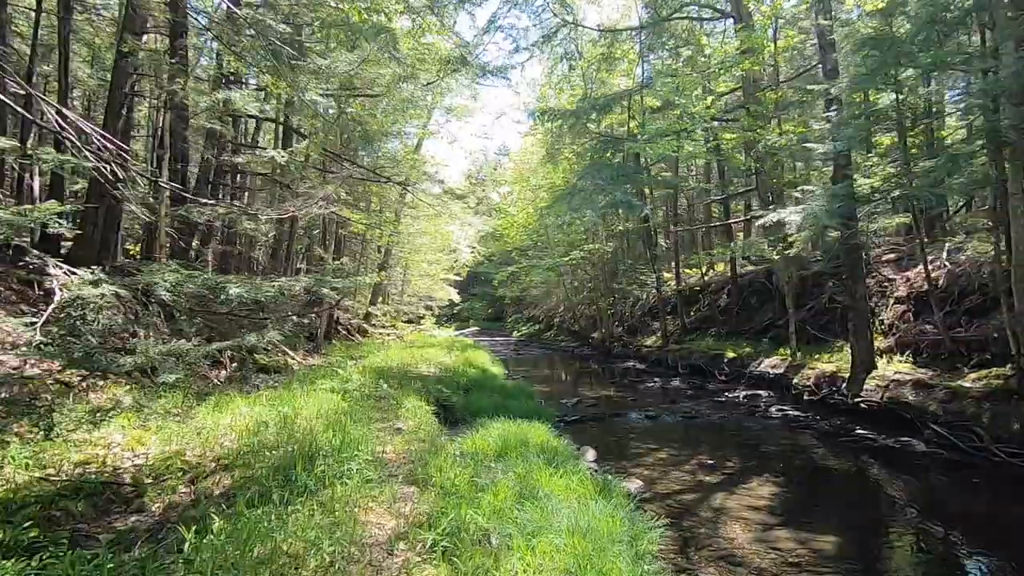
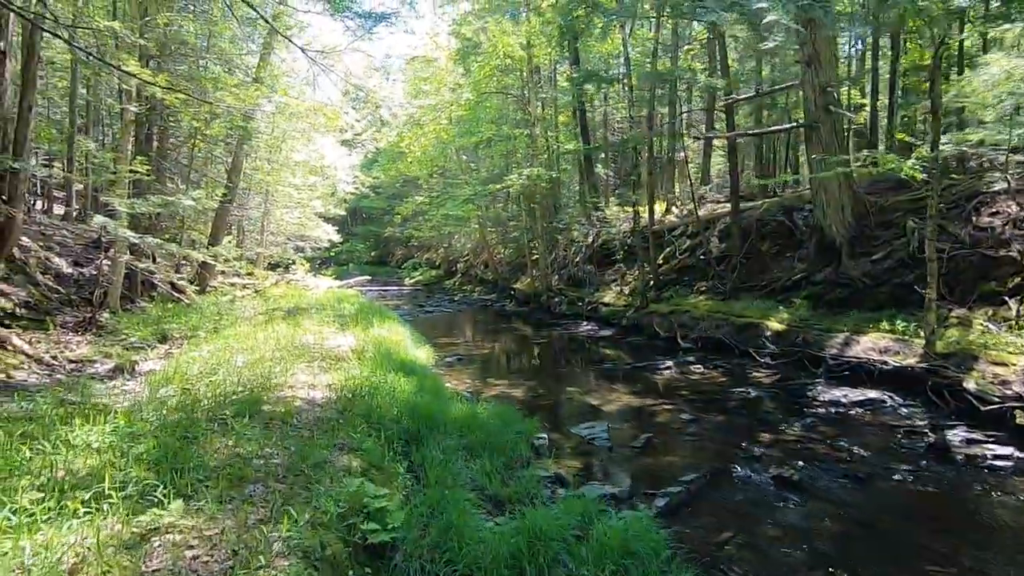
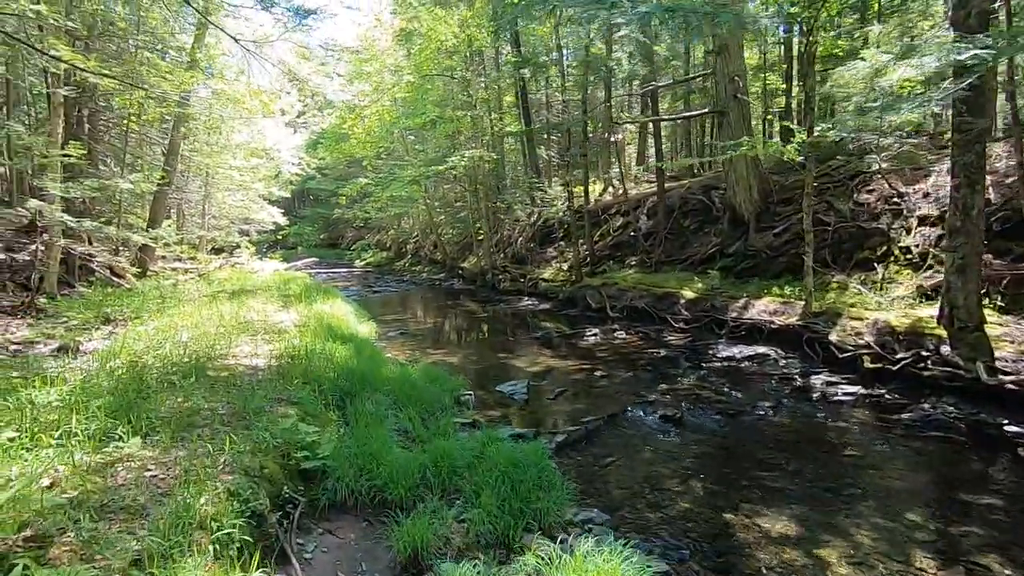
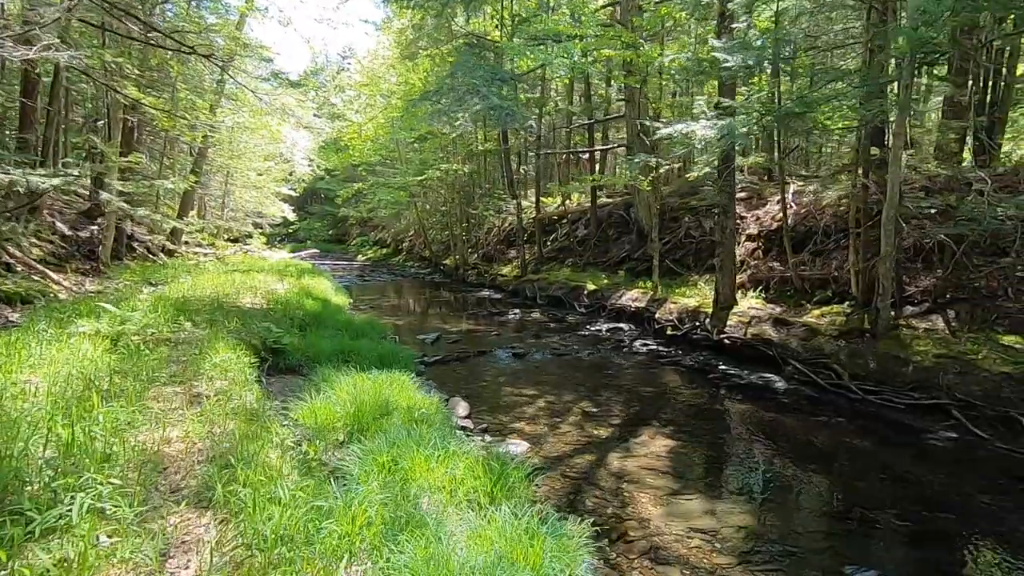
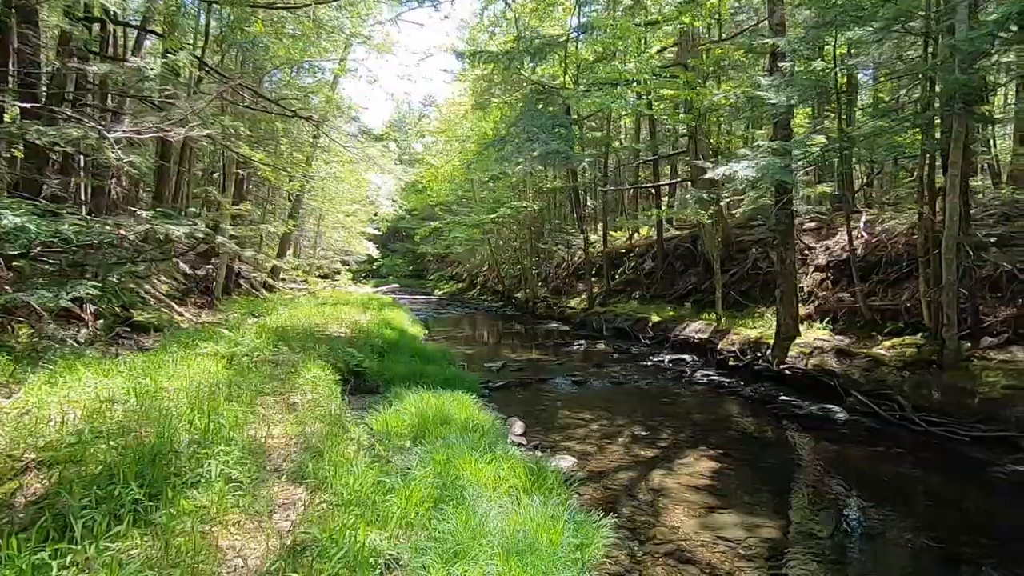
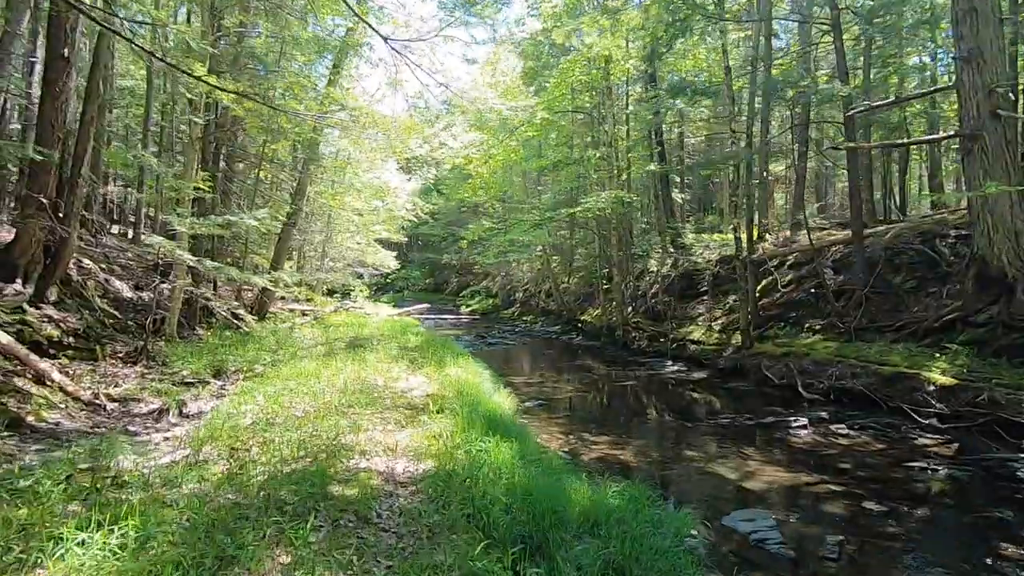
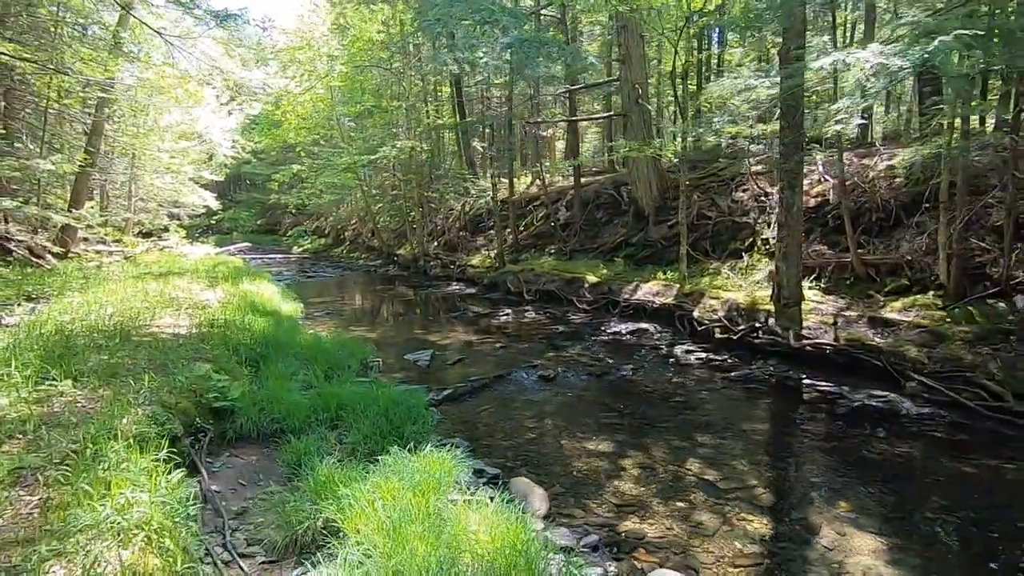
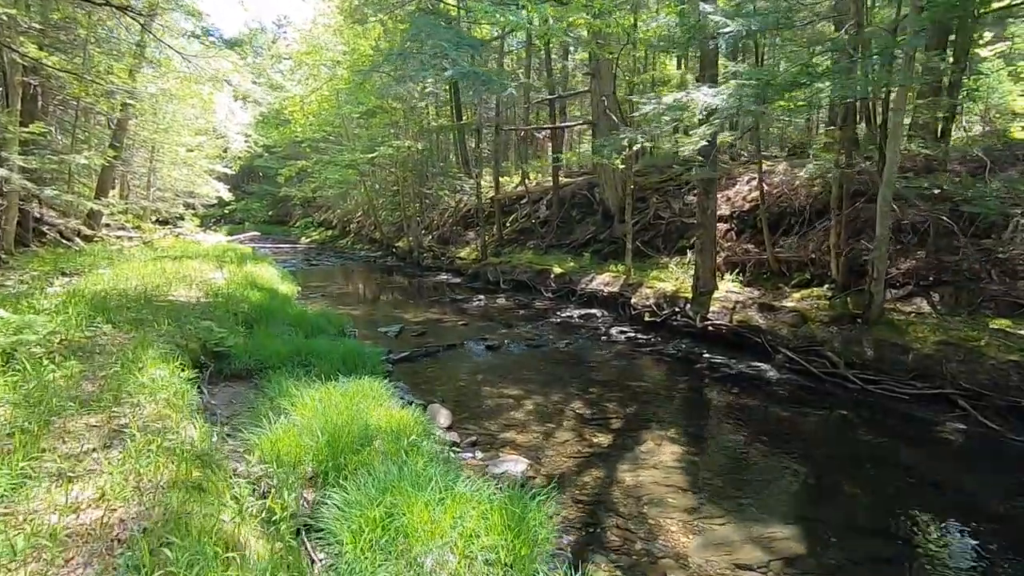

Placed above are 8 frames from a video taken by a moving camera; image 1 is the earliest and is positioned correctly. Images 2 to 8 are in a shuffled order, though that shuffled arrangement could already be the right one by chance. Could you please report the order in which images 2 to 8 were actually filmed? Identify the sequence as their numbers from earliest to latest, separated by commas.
5, 4, 8, 7, 3, 2, 6
